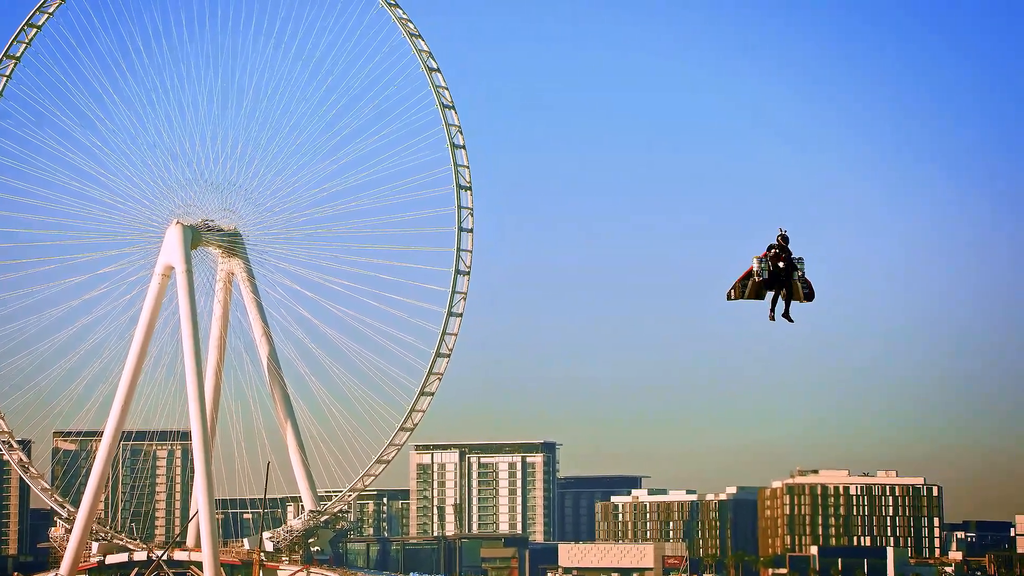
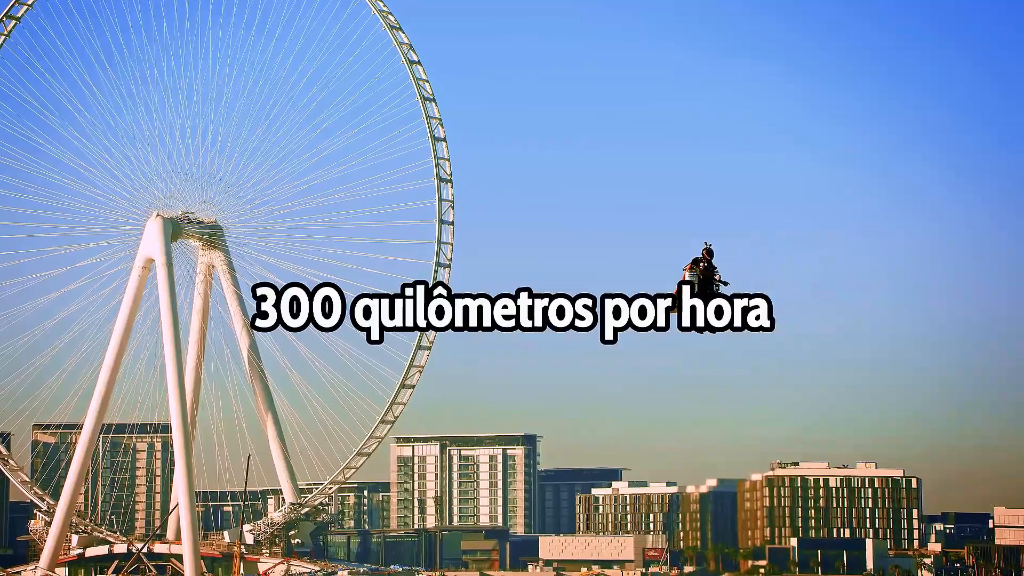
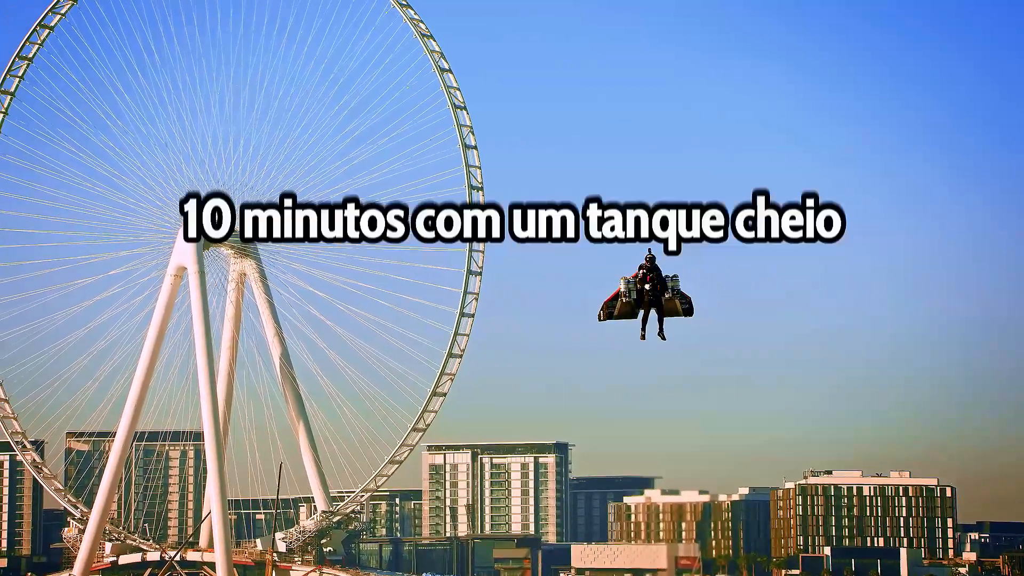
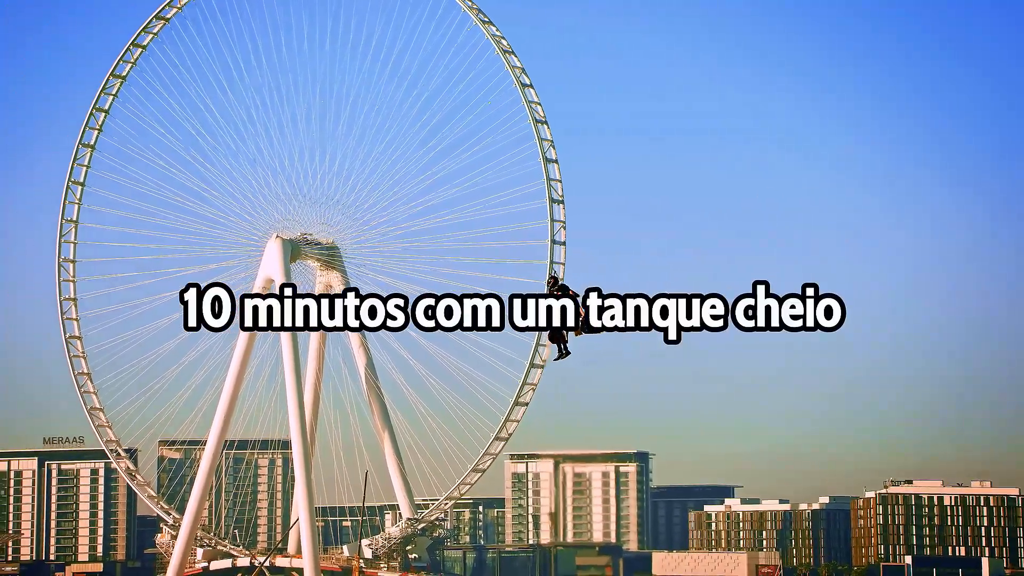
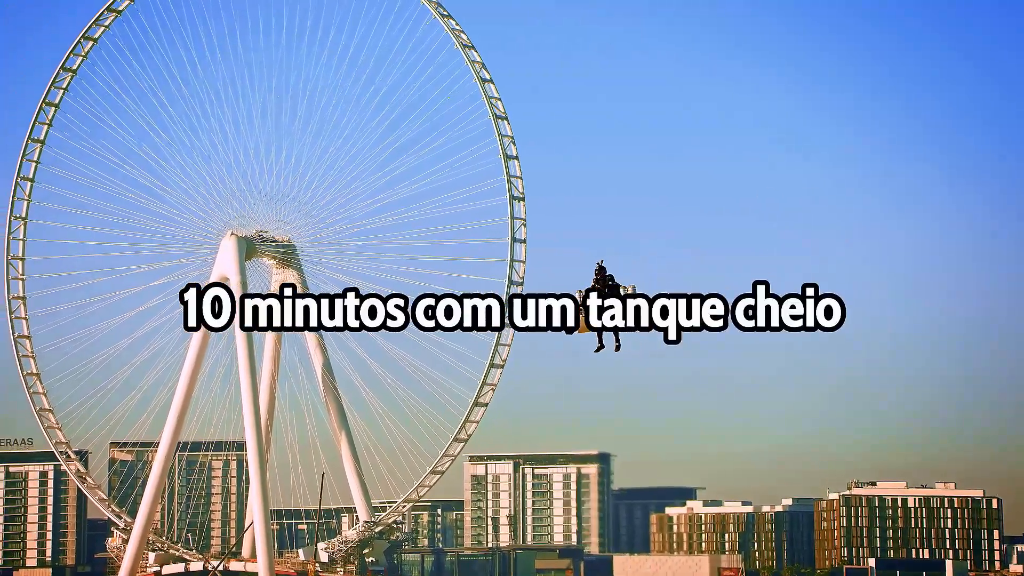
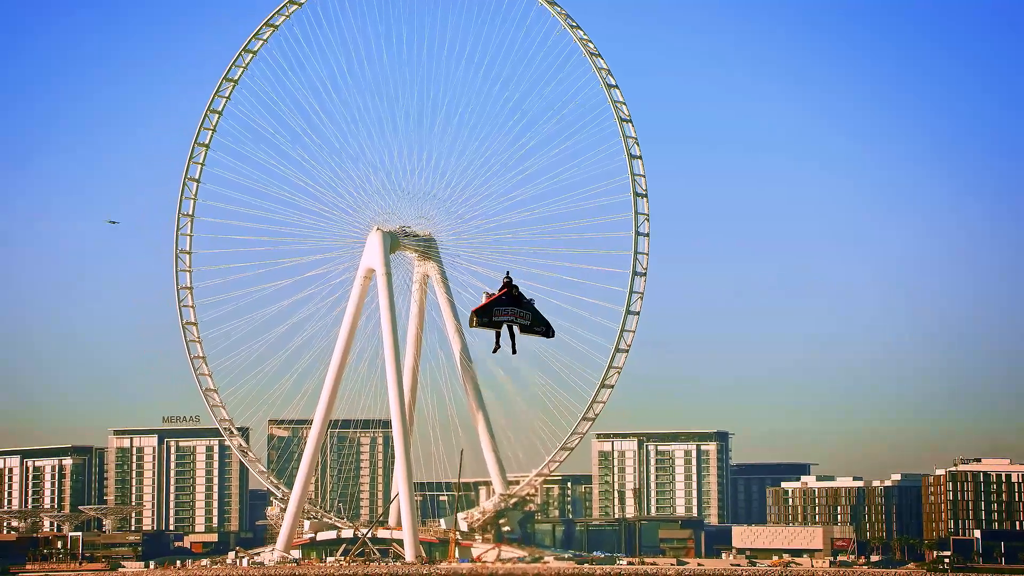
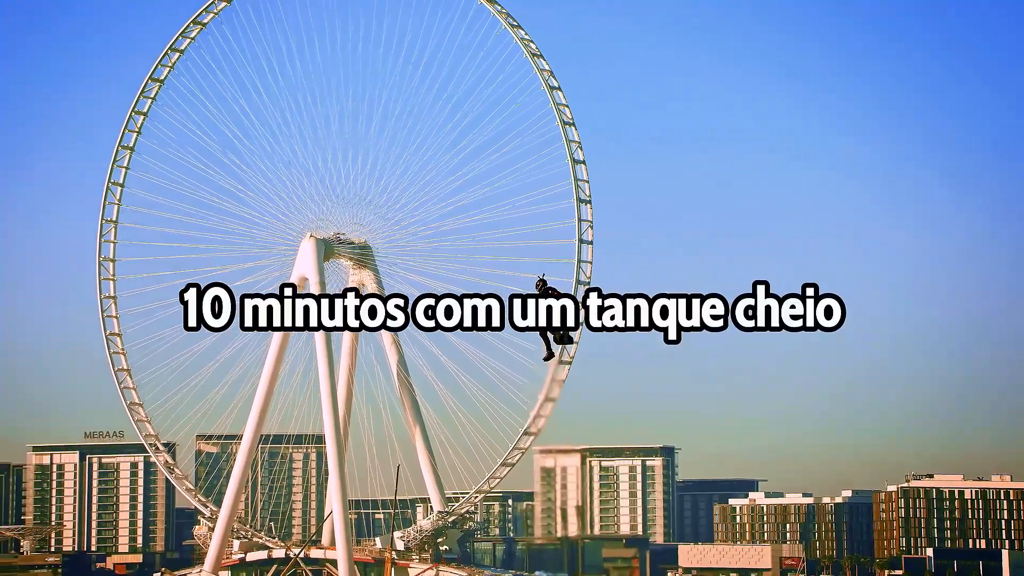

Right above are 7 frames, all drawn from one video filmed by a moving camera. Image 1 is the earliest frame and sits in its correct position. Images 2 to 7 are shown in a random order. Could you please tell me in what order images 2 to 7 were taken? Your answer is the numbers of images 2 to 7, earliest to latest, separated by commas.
2, 3, 5, 4, 7, 6
